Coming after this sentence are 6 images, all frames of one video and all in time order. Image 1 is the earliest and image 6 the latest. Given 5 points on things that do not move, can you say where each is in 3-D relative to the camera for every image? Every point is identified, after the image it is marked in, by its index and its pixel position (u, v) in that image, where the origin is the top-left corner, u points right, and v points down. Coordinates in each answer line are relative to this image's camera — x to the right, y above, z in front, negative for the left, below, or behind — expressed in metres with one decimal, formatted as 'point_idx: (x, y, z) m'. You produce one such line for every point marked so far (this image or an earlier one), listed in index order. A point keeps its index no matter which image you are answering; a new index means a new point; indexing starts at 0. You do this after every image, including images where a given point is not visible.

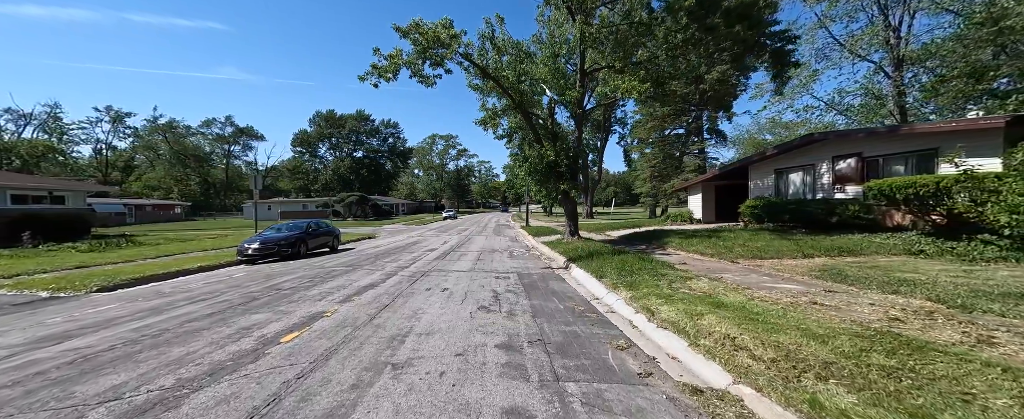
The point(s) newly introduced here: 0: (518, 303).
0: (+0.1, -1.9, +6.9) m
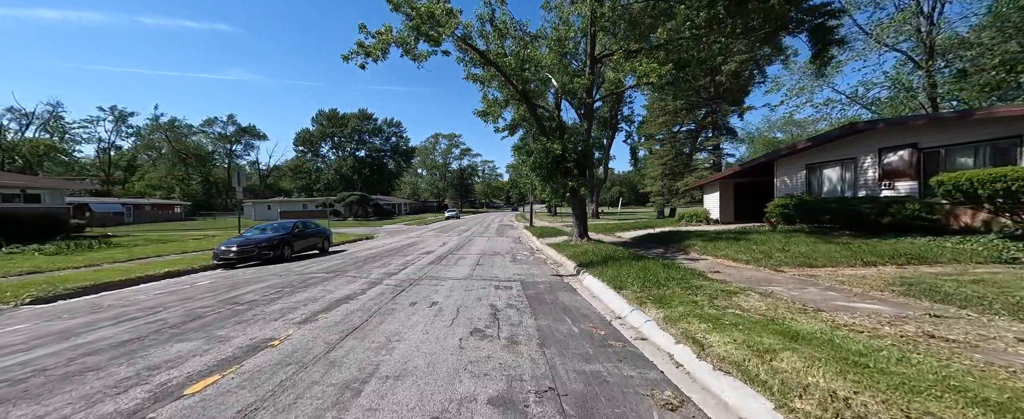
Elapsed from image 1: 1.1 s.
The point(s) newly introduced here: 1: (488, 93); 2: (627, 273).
0: (+0.1, -1.9, +5.5) m
1: (-1.2, +5.6, +16.1) m
2: (+2.9, -1.6, +8.5) m
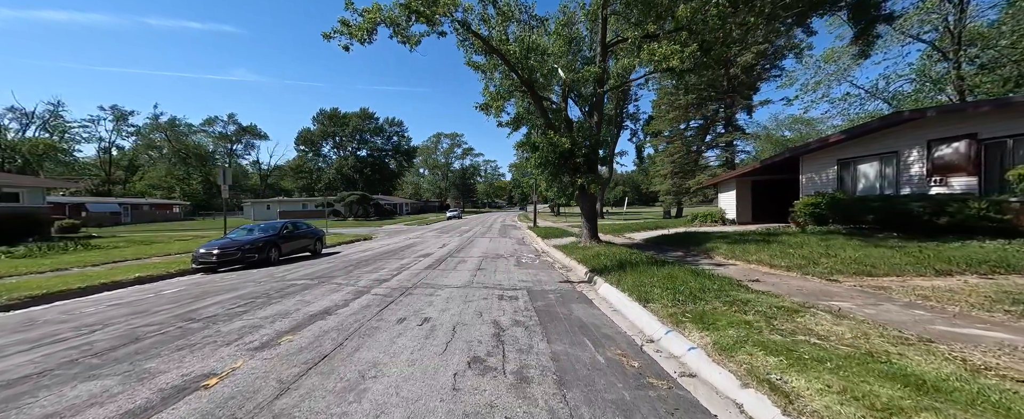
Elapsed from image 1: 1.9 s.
0: (+0.3, -1.9, +4.4) m
1: (-1.0, +5.7, +15.1) m
2: (+3.1, -1.6, +7.4) m
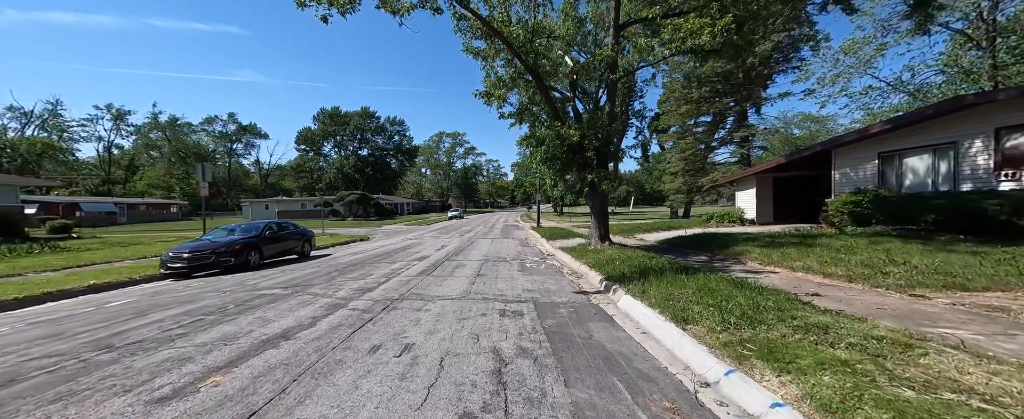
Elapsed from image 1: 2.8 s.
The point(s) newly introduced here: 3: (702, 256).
0: (+0.3, -1.8, +3.2) m
1: (-0.8, +5.7, +13.8) m
2: (+3.2, -1.5, +6.1) m
3: (+5.9, -1.4, +10.3) m
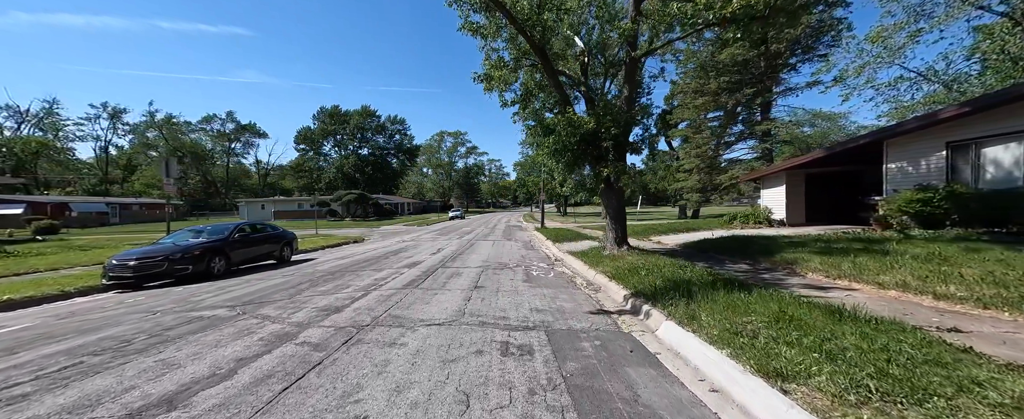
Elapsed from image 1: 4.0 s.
0: (+0.4, -1.8, +1.5) m
1: (-0.7, +5.7, +12.2) m
2: (+3.2, -1.5, +4.4) m
3: (+6.0, -1.4, +8.6) m
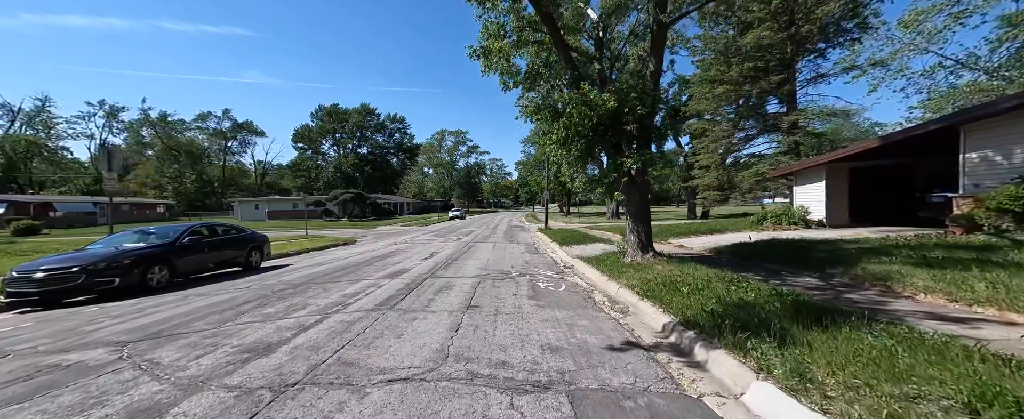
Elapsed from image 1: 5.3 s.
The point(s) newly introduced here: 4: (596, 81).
0: (+0.4, -1.8, -0.4) m
1: (-0.6, +5.7, +10.3) m
2: (+3.3, -1.5, +2.5) m
3: (+6.1, -1.4, +6.7) m
4: (+2.5, +3.9, +9.8) m
